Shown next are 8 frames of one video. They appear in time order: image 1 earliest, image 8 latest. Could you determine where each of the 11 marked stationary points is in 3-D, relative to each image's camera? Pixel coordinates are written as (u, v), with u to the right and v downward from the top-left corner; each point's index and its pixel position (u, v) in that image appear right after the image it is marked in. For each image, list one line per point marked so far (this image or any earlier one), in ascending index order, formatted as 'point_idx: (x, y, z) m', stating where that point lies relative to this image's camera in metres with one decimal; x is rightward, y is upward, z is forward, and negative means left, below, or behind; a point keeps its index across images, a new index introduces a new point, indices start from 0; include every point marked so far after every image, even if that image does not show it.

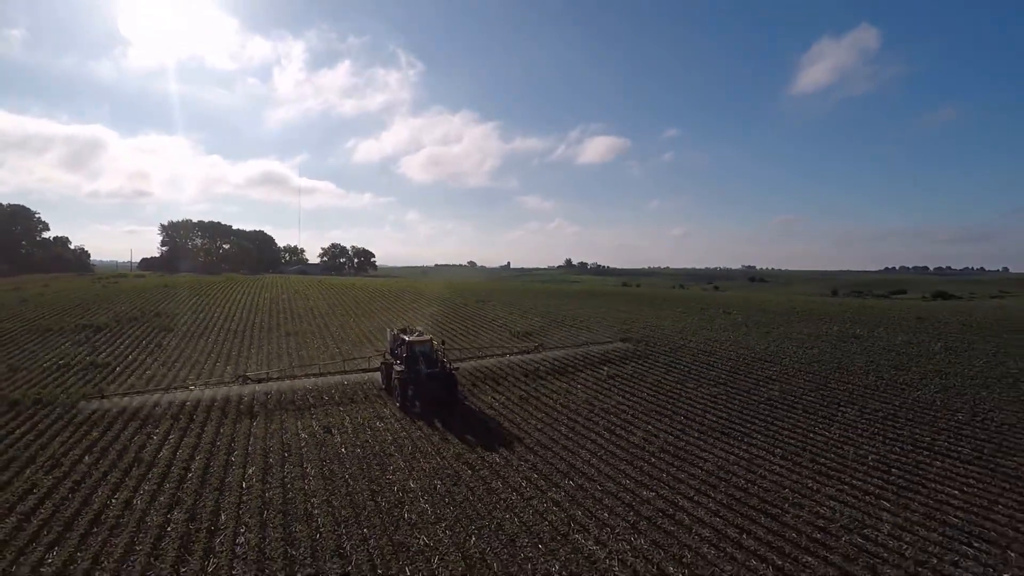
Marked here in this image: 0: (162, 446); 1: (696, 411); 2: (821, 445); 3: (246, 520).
0: (-9.7, -4.2, +16.0) m
1: (+5.5, -3.8, +17.2) m
2: (+7.6, -4.0, +14.3) m
3: (-5.2, -4.4, +11.0) m
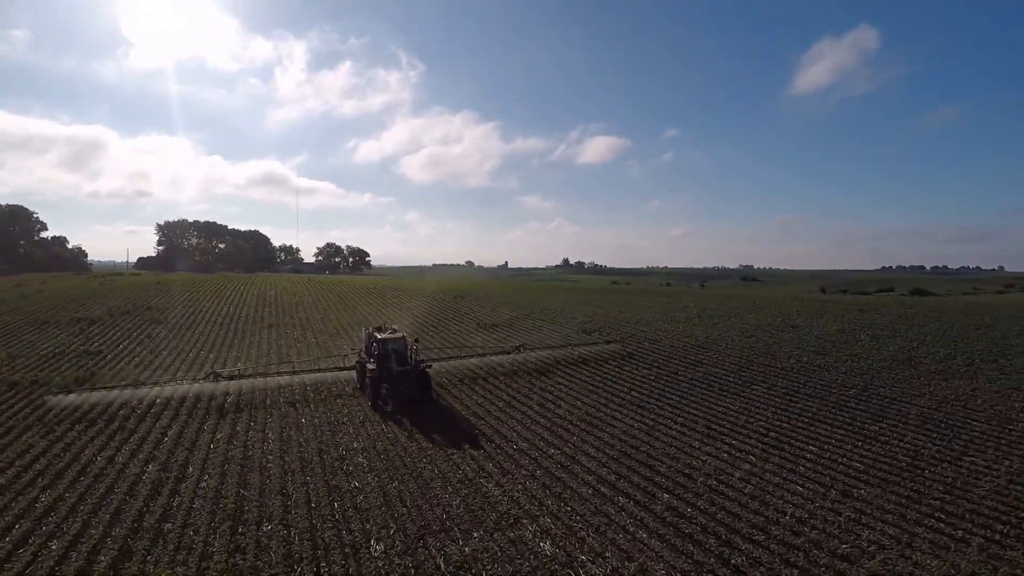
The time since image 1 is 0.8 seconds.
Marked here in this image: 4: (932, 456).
0: (-11.5, -3.9, +18.0) m
1: (+3.7, -3.5, +19.2) m
2: (+5.8, -3.7, +16.4) m
3: (-6.9, -4.2, +13.1) m
4: (+9.3, -3.8, +12.8) m
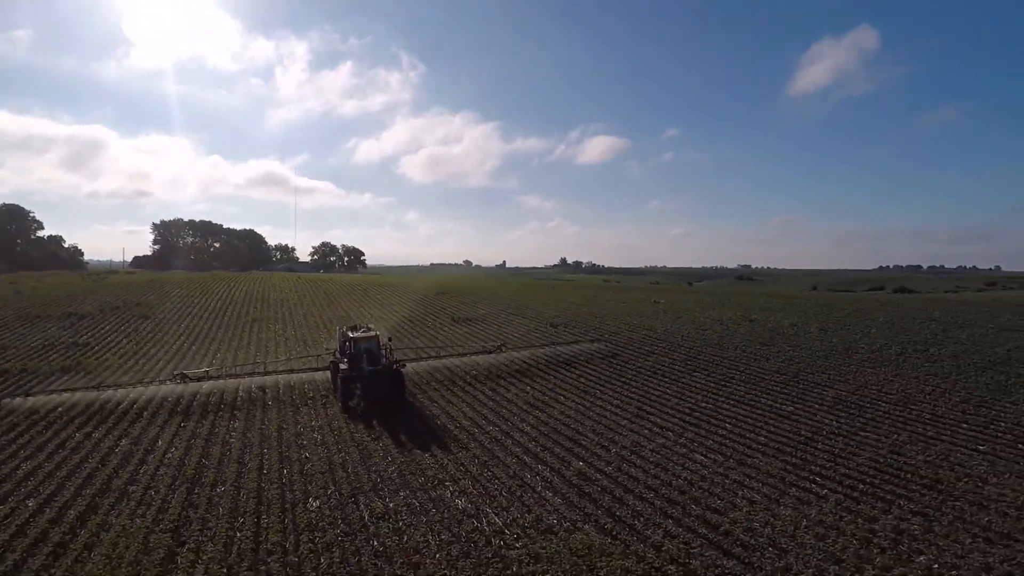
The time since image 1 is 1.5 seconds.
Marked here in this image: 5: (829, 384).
0: (-13.0, -3.7, +19.3) m
1: (+2.2, -3.3, +20.6) m
2: (+4.3, -3.4, +17.7) m
3: (-8.4, -3.9, +14.4) m
4: (+7.8, -3.5, +14.2) m
5: (+10.1, -3.0, +18.5) m
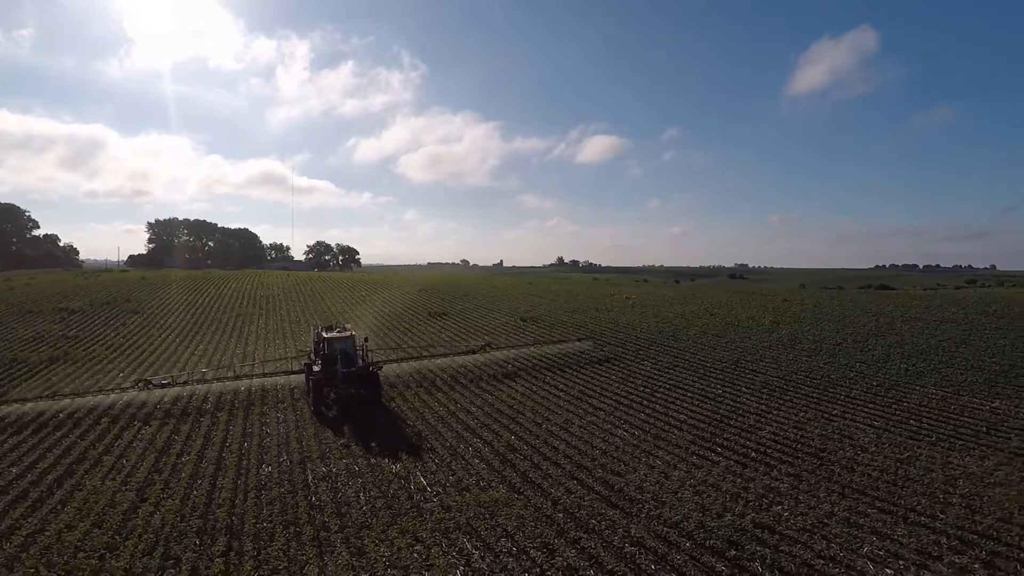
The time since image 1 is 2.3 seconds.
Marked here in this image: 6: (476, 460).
0: (-14.5, -3.5, +20.6) m
1: (+0.7, -3.1, +22.0) m
2: (+2.8, -3.2, +19.1) m
3: (-9.9, -3.7, +15.7) m
4: (+6.3, -3.3, +15.6) m
5: (+8.6, -2.8, +19.9) m
6: (-0.8, -3.7, +12.5) m
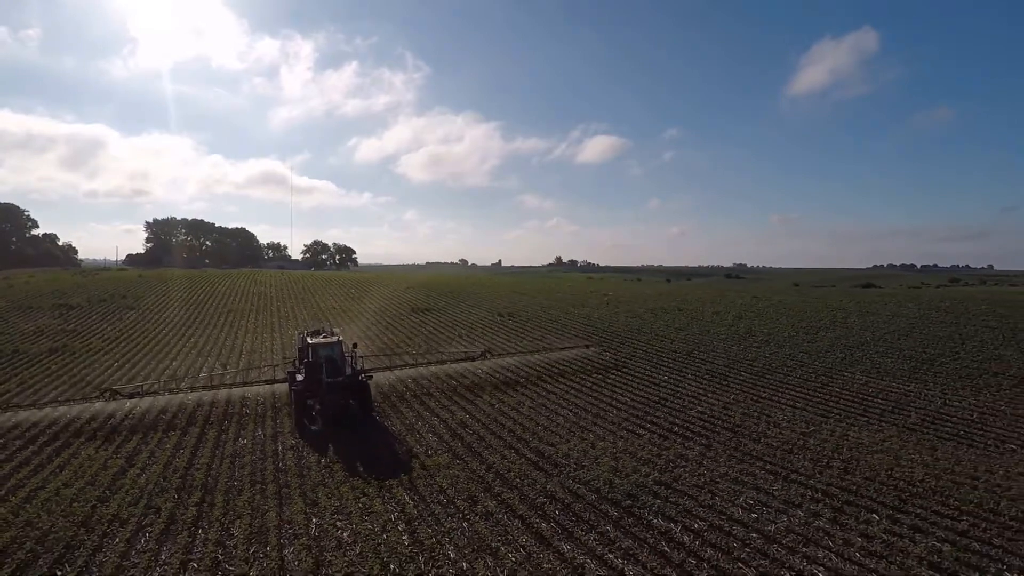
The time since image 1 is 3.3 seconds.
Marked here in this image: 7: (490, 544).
0: (-15.7, -3.3, +22.1) m
1: (-0.5, -2.9, +23.5) m
2: (+1.6, -3.1, +20.6) m
3: (-11.1, -3.6, +17.2) m
4: (+5.1, -3.2, +17.1) m
5: (+7.4, -2.6, +21.4) m
6: (-2.0, -3.5, +14.0) m
7: (-0.3, -3.7, +8.5) m
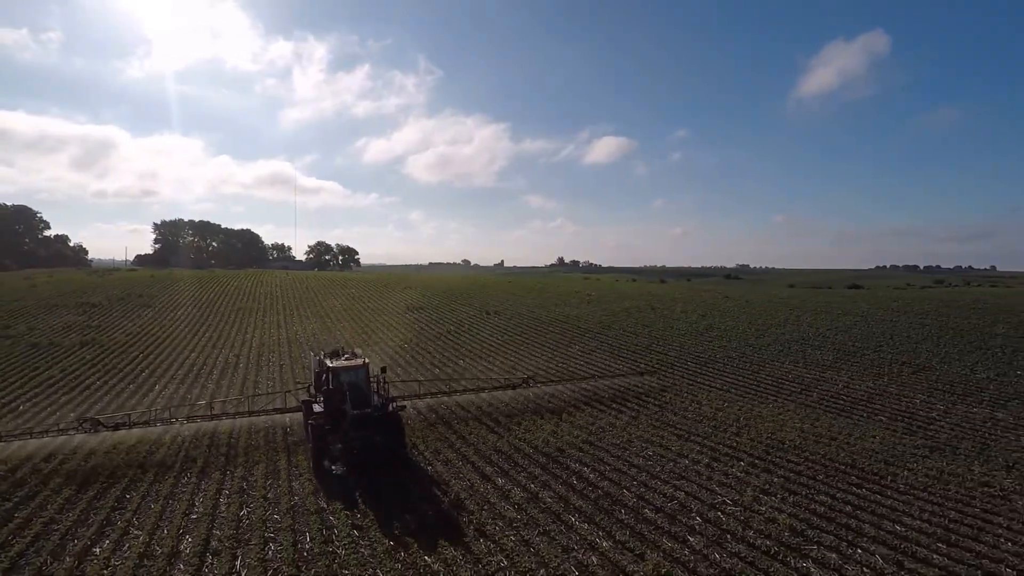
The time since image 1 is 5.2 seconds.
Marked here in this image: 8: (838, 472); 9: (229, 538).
0: (-16.6, -3.3, +25.1) m
1: (-1.4, -2.9, +26.4) m
2: (+0.7, -3.1, +23.5) m
3: (-12.1, -3.5, +20.2) m
4: (+4.2, -3.2, +19.9) m
5: (+6.5, -2.7, +24.2) m
6: (-3.0, -3.5, +16.9) m
7: (-1.3, -3.8, +11.4) m
8: (+6.4, -3.6, +11.4) m
9: (-4.5, -4.0, +9.2) m
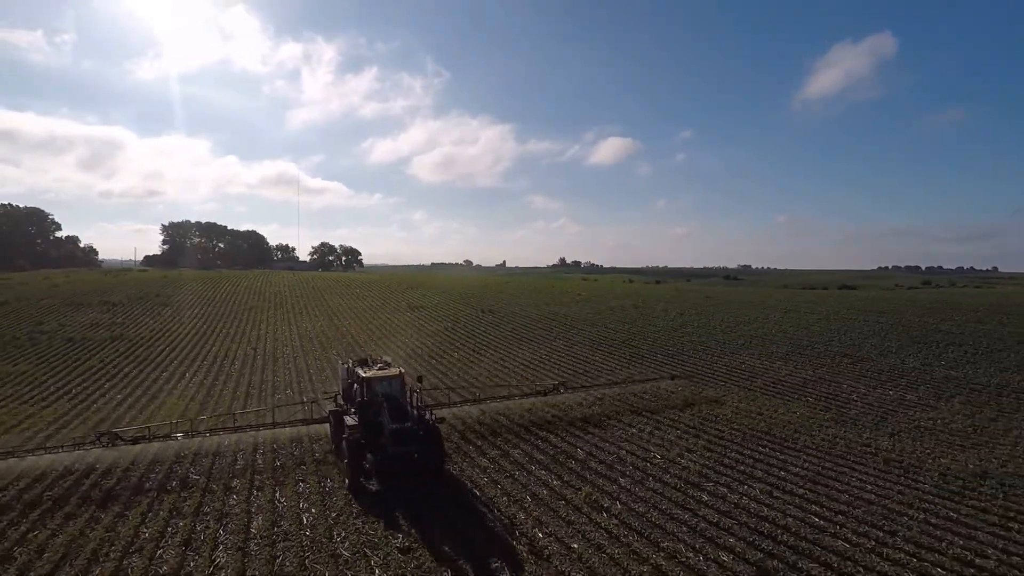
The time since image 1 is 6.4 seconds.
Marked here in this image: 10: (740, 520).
0: (-17.1, -3.3, +27.9) m
1: (-1.9, -2.9, +29.0) m
2: (+0.2, -3.1, +26.1) m
3: (-12.6, -3.5, +22.9) m
4: (+3.7, -3.2, +22.6) m
5: (+6.0, -2.7, +26.9) m
6: (-3.5, -3.5, +19.5) m
7: (-1.9, -3.8, +14.0) m
8: (+5.9, -3.6, +14.0) m
9: (-5.0, -4.0, +11.9) m
10: (+3.6, -3.7, +9.3) m
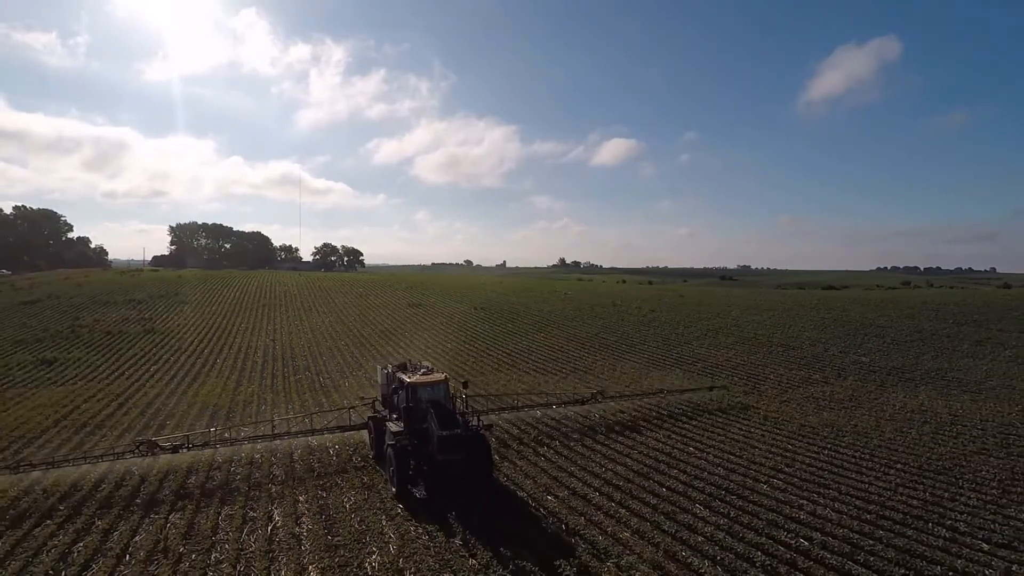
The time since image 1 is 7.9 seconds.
0: (-17.9, -3.2, +31.7) m
1: (-2.7, -2.9, +32.9) m
2: (-0.6, -3.0, +30.0) m
3: (-13.3, -3.5, +26.7) m
4: (+2.9, -3.1, +26.4) m
5: (+5.3, -2.6, +30.7) m
6: (-4.2, -3.5, +23.4) m
7: (-2.6, -3.7, +17.9) m
8: (+5.1, -3.6, +17.8) m
9: (-5.8, -3.9, +15.7) m
10: (+2.9, -3.7, +13.1) m
